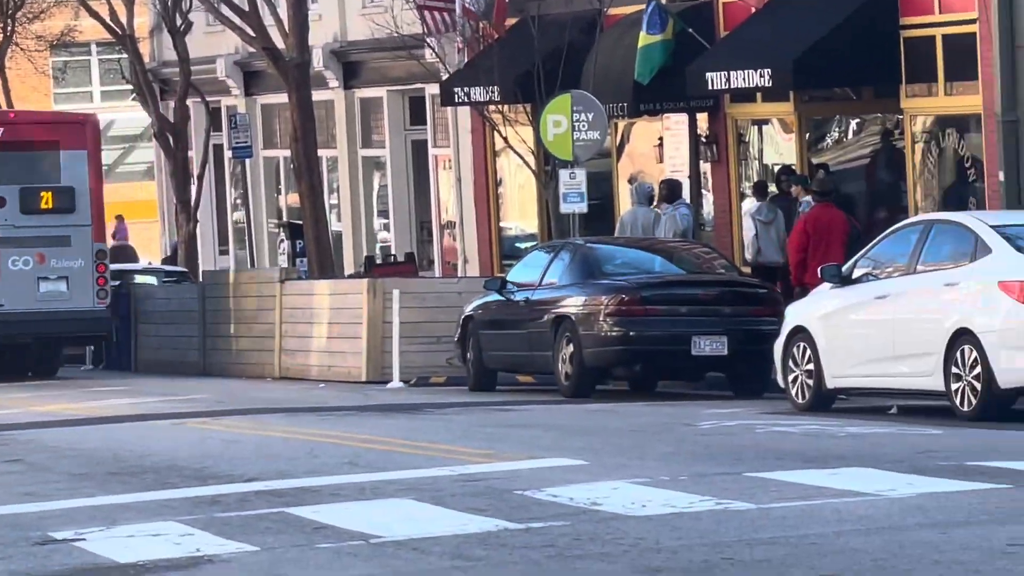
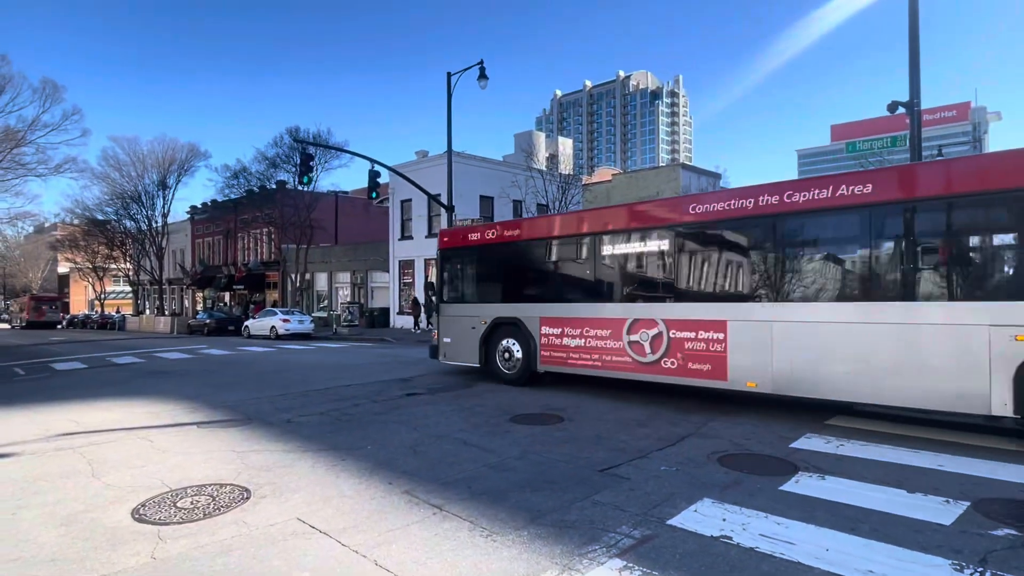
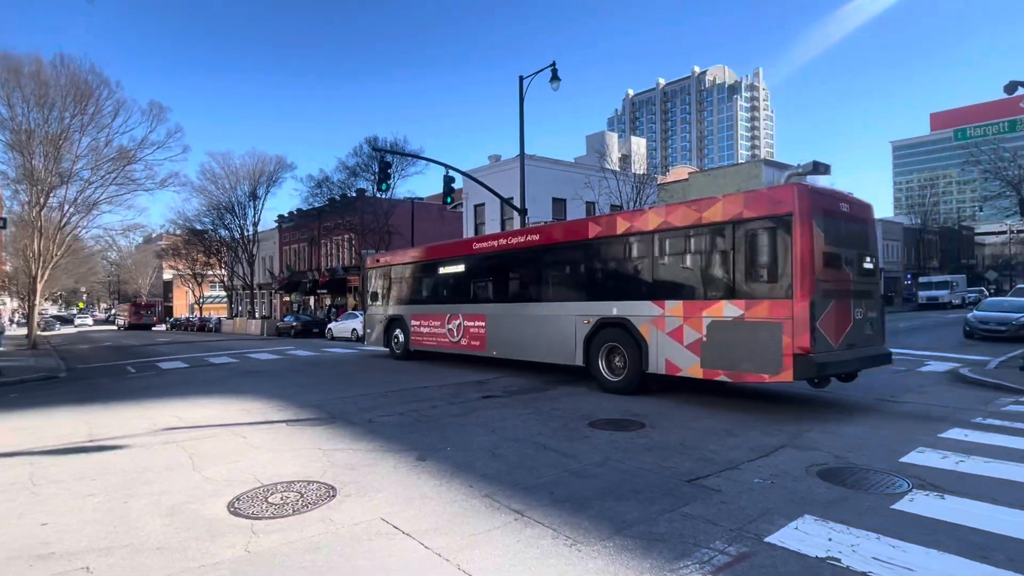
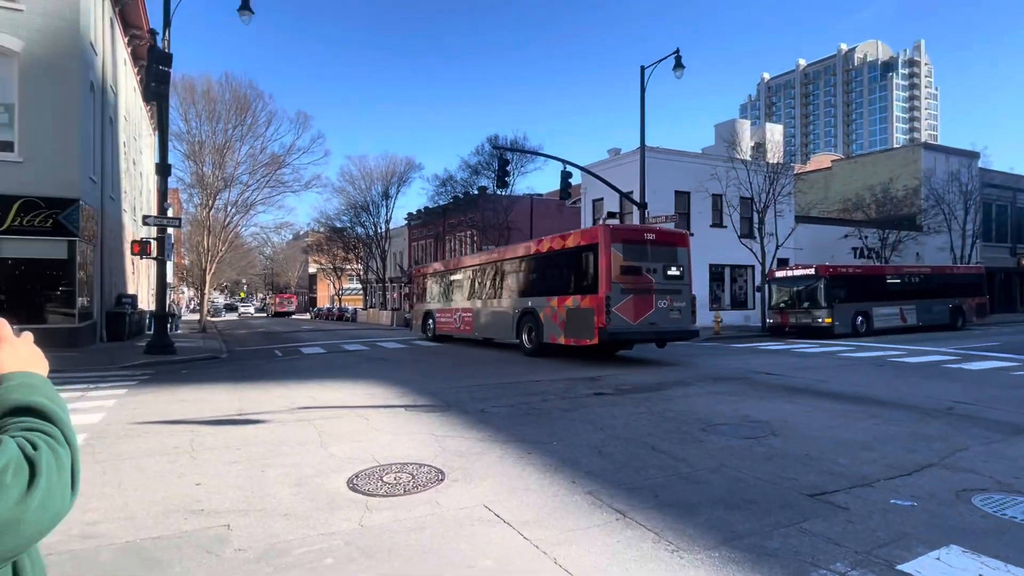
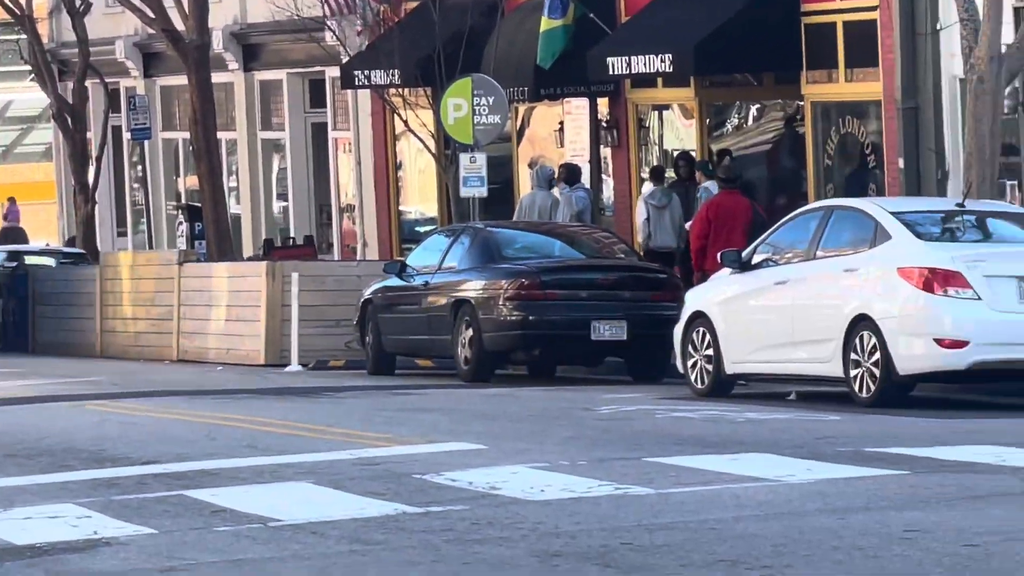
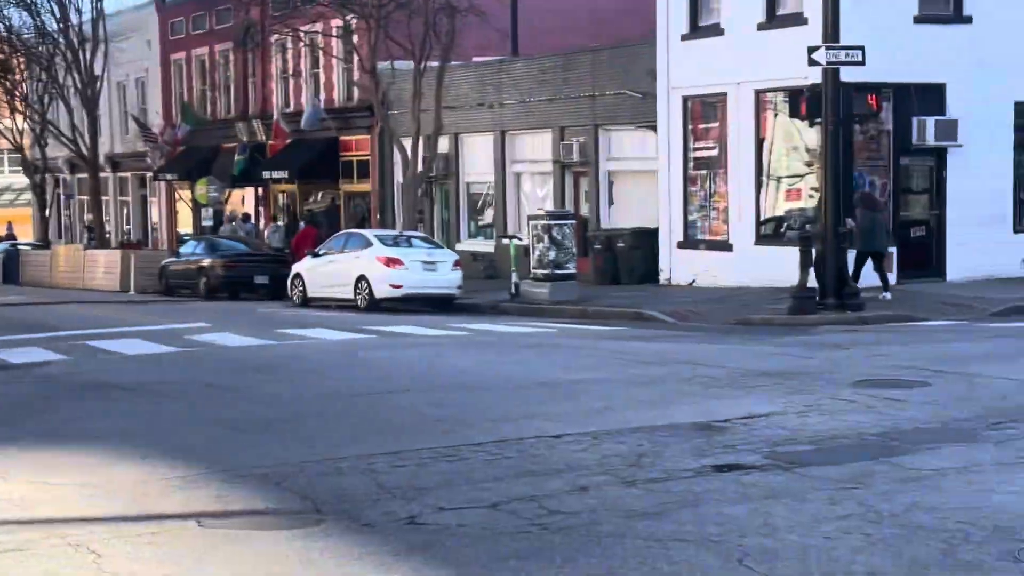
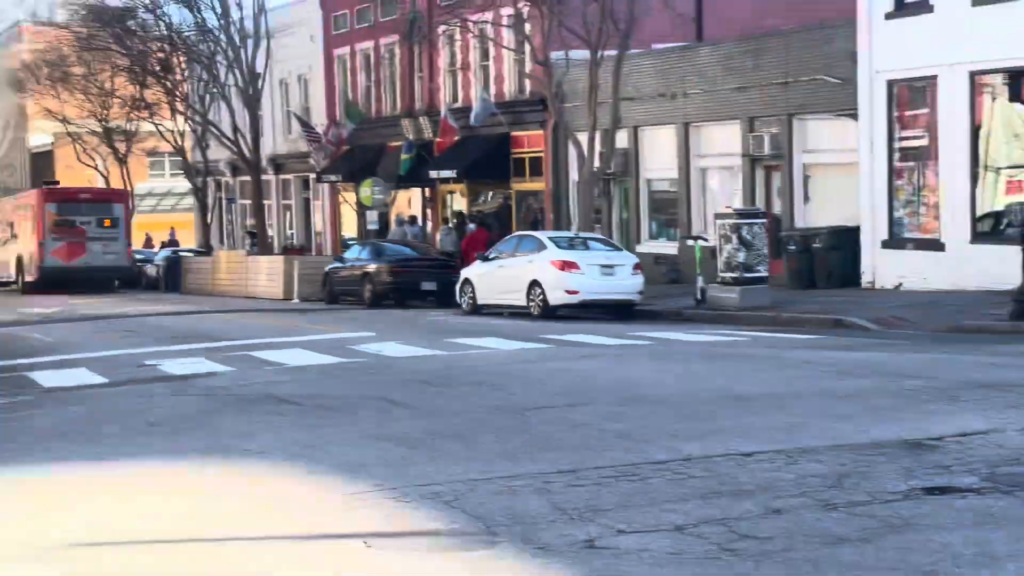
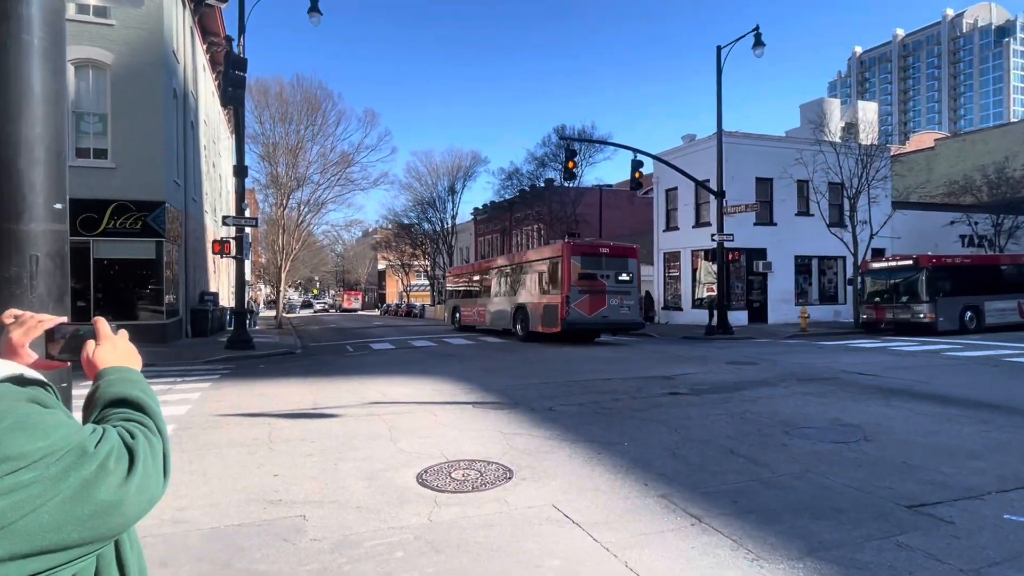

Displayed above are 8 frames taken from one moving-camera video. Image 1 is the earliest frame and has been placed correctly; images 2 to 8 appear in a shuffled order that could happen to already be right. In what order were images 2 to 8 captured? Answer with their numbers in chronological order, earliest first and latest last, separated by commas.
5, 7, 6, 2, 3, 4, 8
